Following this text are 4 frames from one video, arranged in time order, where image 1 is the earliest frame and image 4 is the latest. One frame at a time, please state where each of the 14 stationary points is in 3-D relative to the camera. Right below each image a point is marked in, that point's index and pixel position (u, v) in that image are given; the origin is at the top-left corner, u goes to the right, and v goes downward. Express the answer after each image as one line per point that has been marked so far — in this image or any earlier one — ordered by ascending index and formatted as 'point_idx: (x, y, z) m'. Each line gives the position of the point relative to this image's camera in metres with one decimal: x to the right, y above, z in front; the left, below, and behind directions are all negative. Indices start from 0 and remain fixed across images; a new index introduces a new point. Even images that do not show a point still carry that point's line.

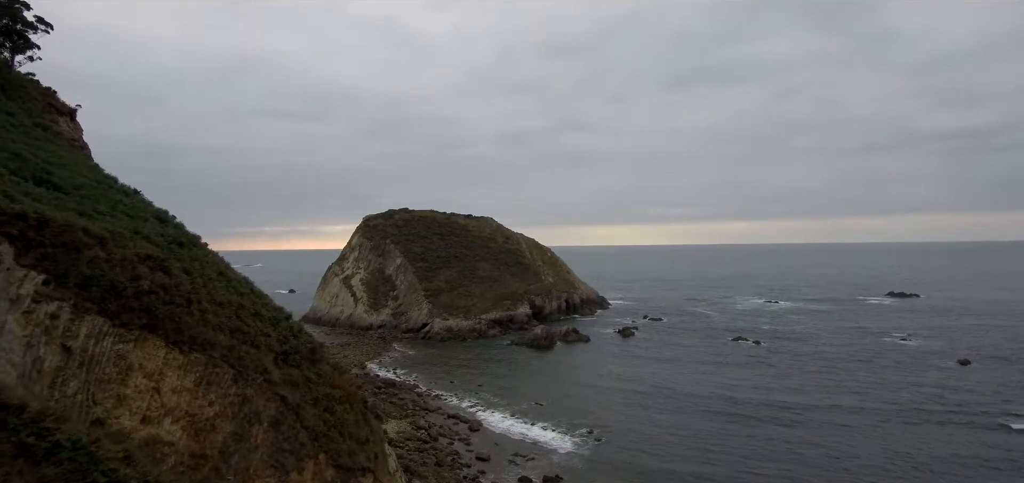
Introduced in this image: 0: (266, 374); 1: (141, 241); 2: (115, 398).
0: (-5.6, -3.0, +12.3) m
1: (-8.4, 0.0, +12.1) m
2: (-7.4, -2.9, +10.0) m
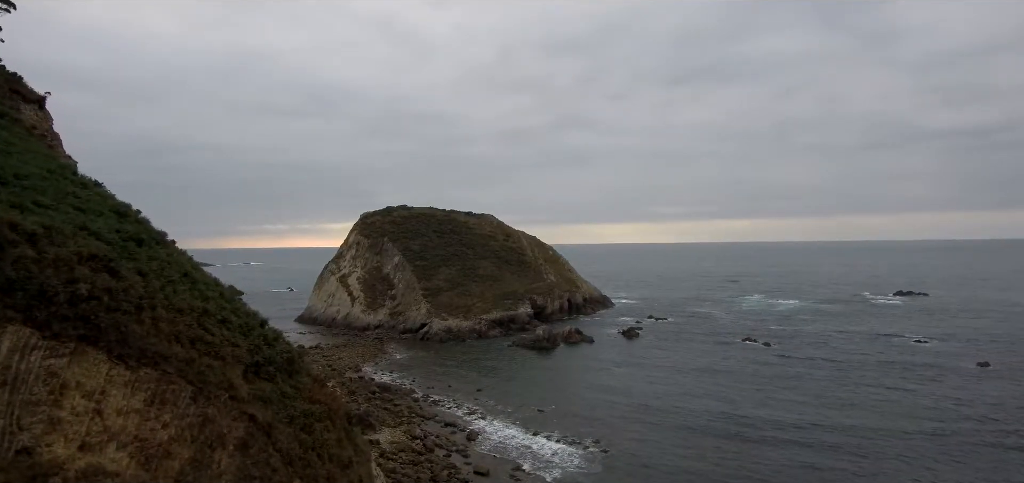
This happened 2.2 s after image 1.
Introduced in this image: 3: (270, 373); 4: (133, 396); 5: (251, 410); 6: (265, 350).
0: (-5.6, -3.0, +10.7) m
1: (-8.4, +0.1, +10.6) m
2: (-7.4, -2.9, +8.5) m
3: (-5.4, -3.0, +12.0) m
4: (-6.6, -2.7, +9.4) m
5: (-5.3, -3.4, +10.8) m
6: (-5.7, -2.5, +12.4) m
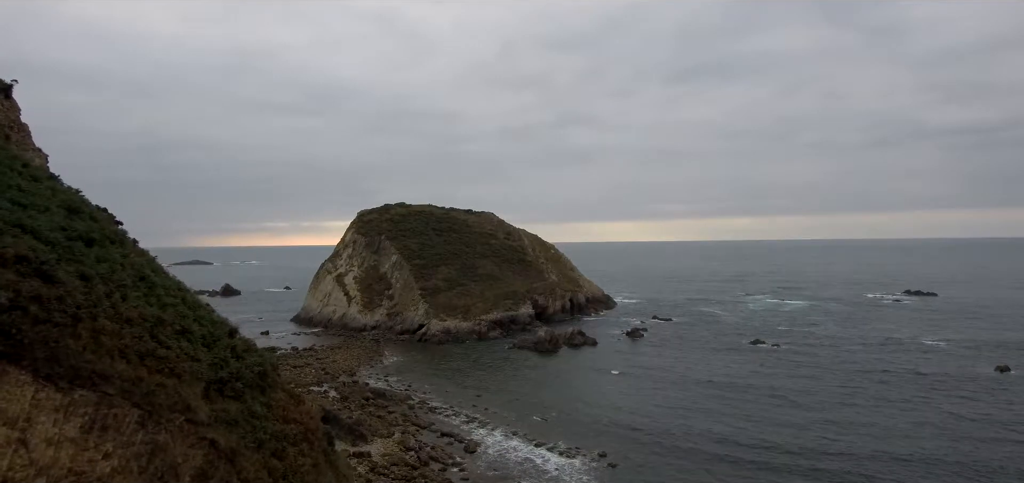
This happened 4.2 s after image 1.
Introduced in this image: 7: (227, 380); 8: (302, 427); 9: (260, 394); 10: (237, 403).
0: (-5.6, -3.0, +9.3) m
1: (-8.4, +0.1, +9.1) m
2: (-7.4, -2.9, +7.1) m
3: (-5.5, -2.9, +10.6) m
4: (-6.7, -2.7, +8.0) m
5: (-5.3, -3.4, +9.4) m
6: (-5.7, -2.5, +10.9) m
7: (-5.6, -2.7, +10.6) m
8: (-4.5, -4.0, +11.5) m
9: (-5.2, -3.2, +11.1) m
10: (-5.3, -3.1, +10.4) m
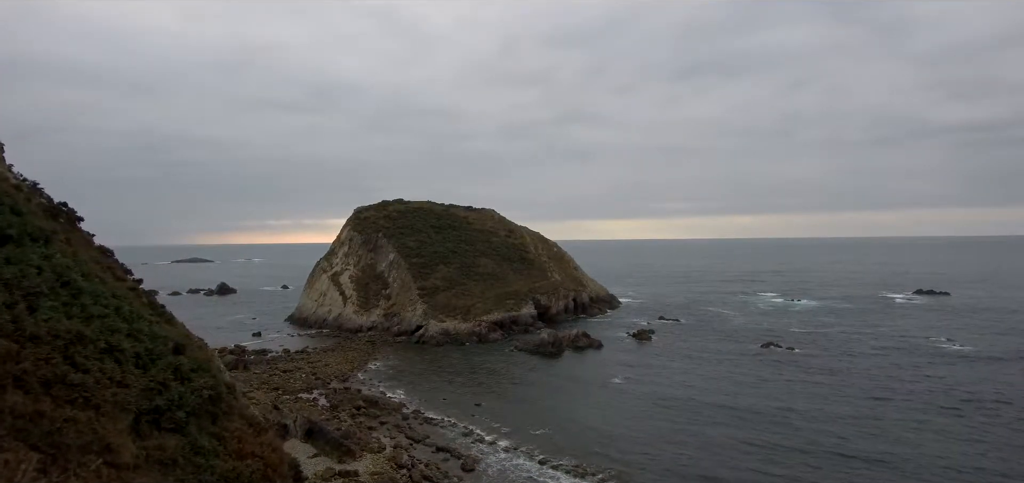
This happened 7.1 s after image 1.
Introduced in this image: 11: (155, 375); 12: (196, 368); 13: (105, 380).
0: (-5.6, -2.9, +7.5) m
1: (-8.4, +0.1, +7.3) m
2: (-7.4, -2.8, +5.2) m
3: (-5.4, -2.9, +8.7) m
4: (-6.6, -2.7, +6.1) m
5: (-5.3, -3.4, +7.6) m
6: (-5.7, -2.5, +9.1) m
7: (-5.6, -2.7, +8.7) m
8: (-4.5, -3.9, +9.6) m
9: (-5.2, -3.1, +9.3) m
10: (-5.3, -3.1, +8.5) m
11: (-6.0, -2.2, +9.0) m
12: (-5.9, -2.4, +10.1) m
13: (-6.1, -2.1, +8.1) m
